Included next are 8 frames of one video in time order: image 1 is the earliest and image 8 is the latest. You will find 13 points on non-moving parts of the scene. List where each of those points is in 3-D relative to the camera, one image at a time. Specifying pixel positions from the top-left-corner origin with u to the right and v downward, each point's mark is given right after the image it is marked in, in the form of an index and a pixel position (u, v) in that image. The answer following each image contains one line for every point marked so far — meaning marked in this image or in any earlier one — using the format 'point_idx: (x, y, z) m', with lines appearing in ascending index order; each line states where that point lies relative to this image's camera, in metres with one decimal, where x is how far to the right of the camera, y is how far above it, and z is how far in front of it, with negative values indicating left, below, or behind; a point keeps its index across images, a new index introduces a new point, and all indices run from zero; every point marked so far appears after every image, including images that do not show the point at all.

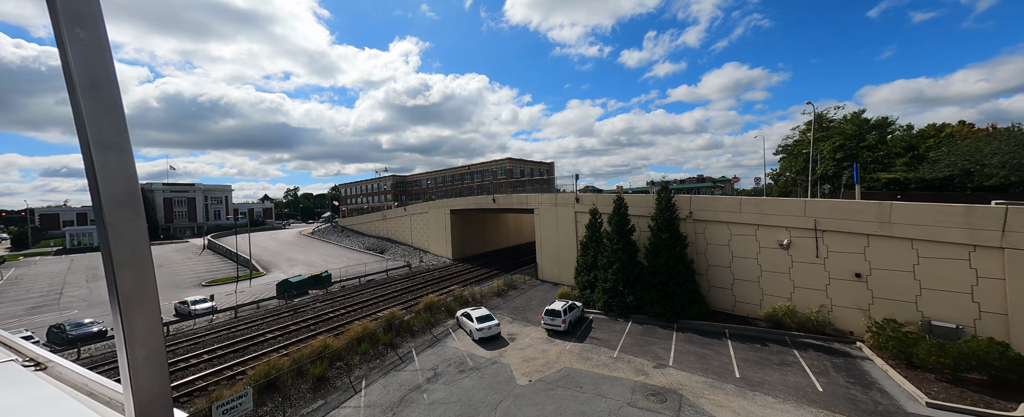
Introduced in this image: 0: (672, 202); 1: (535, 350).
0: (+8.9, +0.4, +17.8) m
1: (+1.0, -6.5, +14.7) m
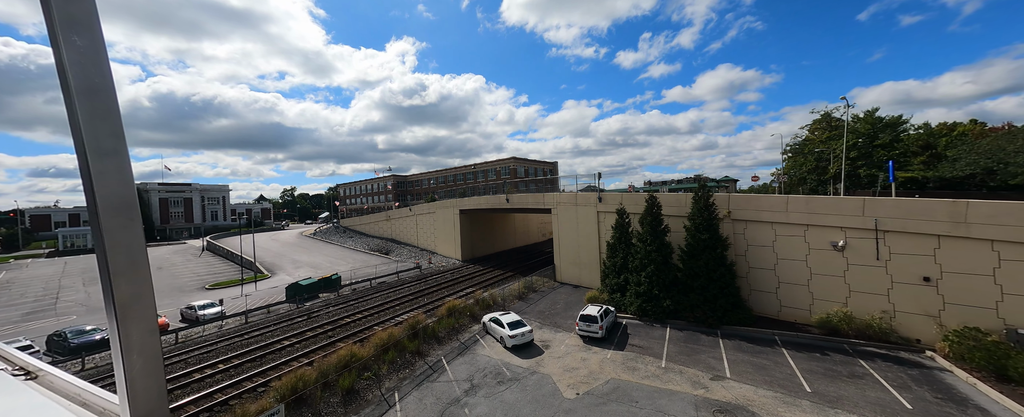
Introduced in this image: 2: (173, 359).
0: (+10.5, +0.4, +16.9) m
1: (+2.7, -6.5, +13.8) m
2: (-16.2, -7.2, +15.4) m
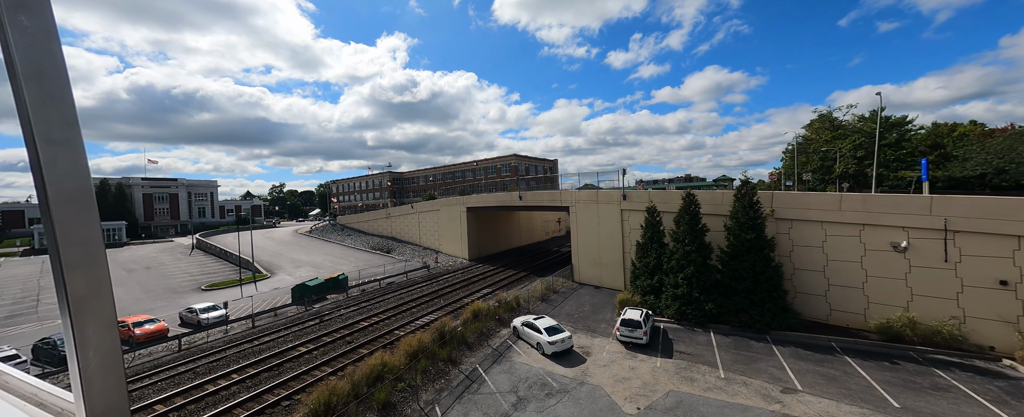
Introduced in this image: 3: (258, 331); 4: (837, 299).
0: (+12.2, +0.5, +16.0) m
1: (+4.4, -6.4, +12.8) m
2: (-14.5, -7.0, +14.0) m
3: (-14.6, -7.1, +18.5) m
4: (+15.0, -4.2, +14.7) m
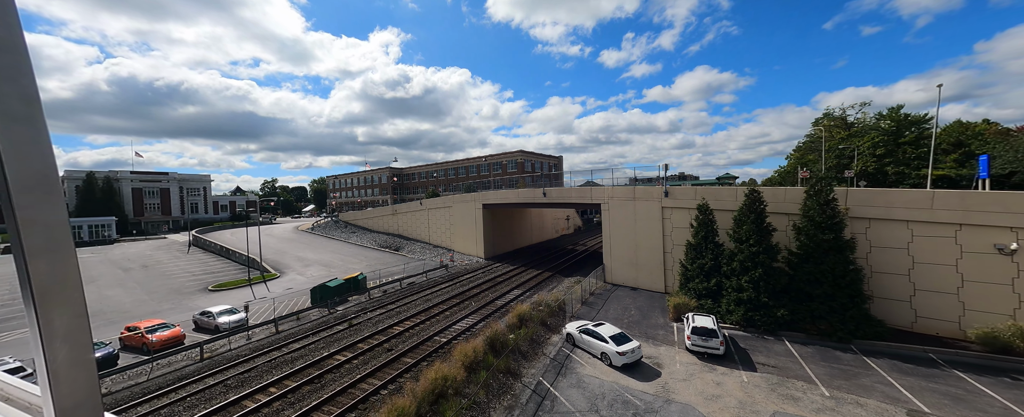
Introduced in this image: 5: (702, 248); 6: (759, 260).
0: (+14.8, +0.6, +14.8) m
1: (+7.0, -6.3, +11.5) m
2: (-11.9, -6.8, +12.5) m
3: (-12.1, -6.9, +17.0) m
4: (+17.6, -4.1, +13.6) m
5: (+10.8, -2.3, +18.2) m
6: (+12.1, -2.5, +15.7) m
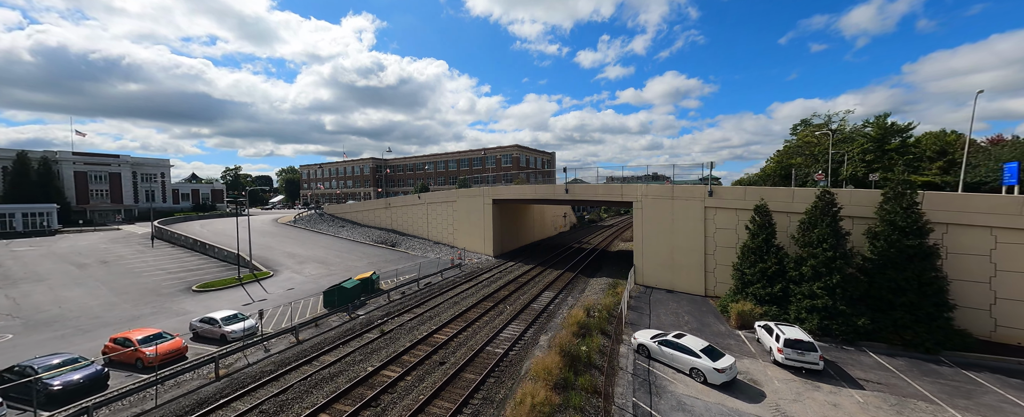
0: (+17.8, +0.4, +14.2) m
1: (+10.1, -6.4, +10.5) m
2: (-8.8, -6.6, +10.3) m
3: (-9.3, -6.5, +14.8) m
4: (+20.6, -4.4, +13.3) m
5: (+13.6, -2.4, +17.4) m
6: (+15.0, -2.7, +14.9) m
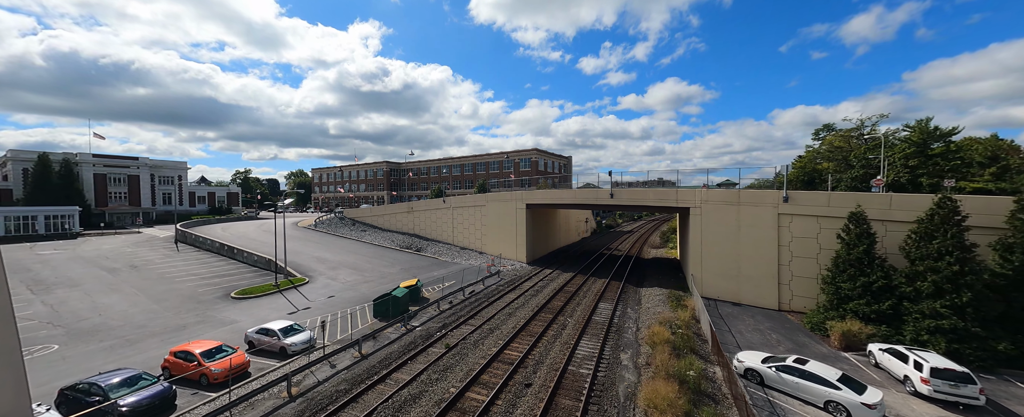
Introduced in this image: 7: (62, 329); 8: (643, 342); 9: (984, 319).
0: (+21.5, 0.0, +12.6) m
1: (+13.7, -6.7, +9.0) m
2: (-5.3, -6.7, +9.1) m
3: (-5.6, -6.8, +13.6) m
4: (+24.2, -4.8, +11.5) m
5: (+17.3, -2.8, +15.8) m
6: (+18.7, -3.1, +13.3) m
7: (-26.4, -7.1, +18.7) m
8: (+6.6, -6.7, +16.1) m
9: (+19.0, -4.4, +12.9) m
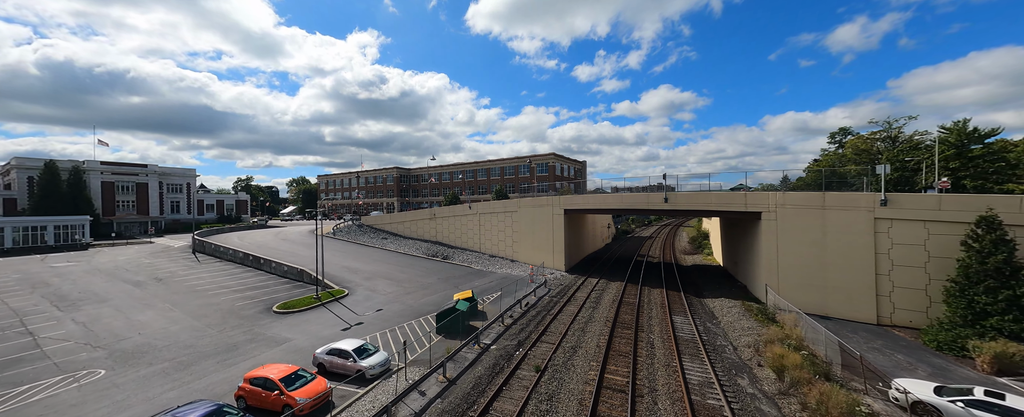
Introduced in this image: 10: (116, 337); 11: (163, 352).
0: (+25.8, -0.1, +10.9) m
1: (+18.0, -6.8, +7.2) m
2: (-1.0, -6.9, +7.5) m
3: (-1.3, -7.1, +12.0) m
4: (+28.6, -4.9, +9.7) m
5: (+21.7, -3.0, +14.1) m
6: (+23.0, -3.2, +11.6) m
7: (-22.0, -7.6, +17.2) m
8: (+11.0, -7.0, +14.4) m
9: (+23.4, -4.6, +11.2) m
10: (-23.7, -7.6, +19.1) m
11: (-18.4, -7.5, +16.9) m
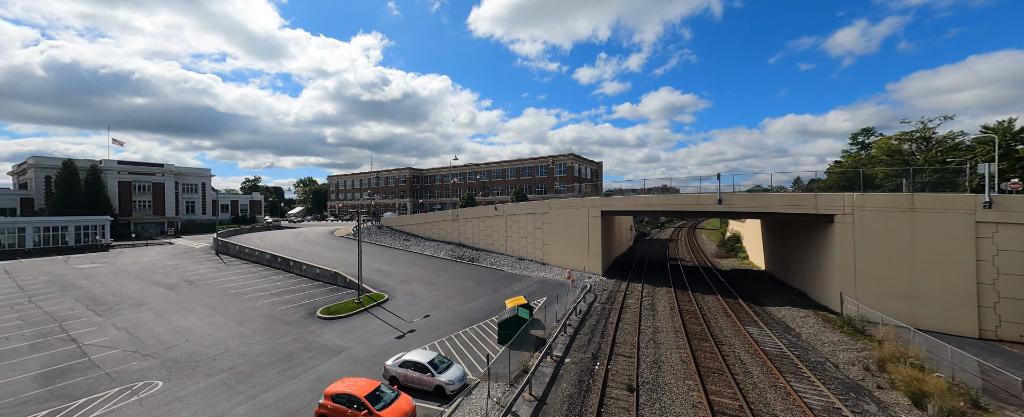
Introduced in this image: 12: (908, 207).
0: (+29.4, -0.3, +9.2) m
1: (+21.6, -6.9, +5.7) m
2: (+2.6, -7.0, +6.2) m
3: (+2.4, -7.2, +10.7) m
4: (+32.1, -5.0, +8.0) m
5: (+25.4, -3.1, +12.5) m
6: (+26.6, -3.4, +10.0) m
7: (-18.3, -7.7, +16.3) m
8: (+14.6, -7.1, +12.9) m
9: (+27.0, -4.7, +9.5) m
10: (-19.9, -7.7, +18.2) m
11: (-14.7, -7.6, +16.0) m
12: (+23.8, -0.1, +19.1) m
